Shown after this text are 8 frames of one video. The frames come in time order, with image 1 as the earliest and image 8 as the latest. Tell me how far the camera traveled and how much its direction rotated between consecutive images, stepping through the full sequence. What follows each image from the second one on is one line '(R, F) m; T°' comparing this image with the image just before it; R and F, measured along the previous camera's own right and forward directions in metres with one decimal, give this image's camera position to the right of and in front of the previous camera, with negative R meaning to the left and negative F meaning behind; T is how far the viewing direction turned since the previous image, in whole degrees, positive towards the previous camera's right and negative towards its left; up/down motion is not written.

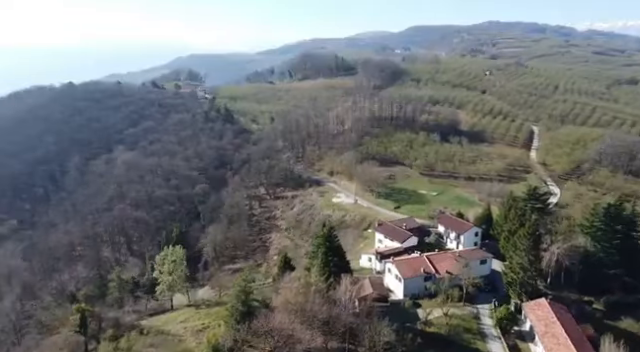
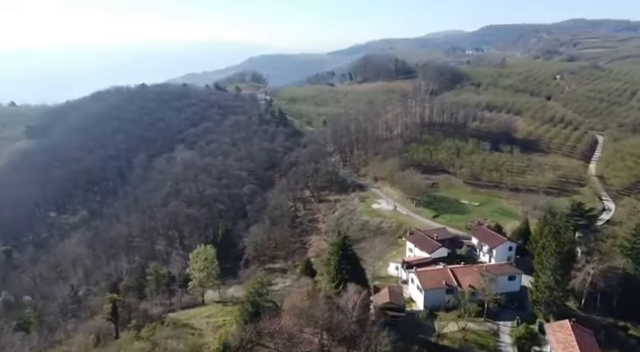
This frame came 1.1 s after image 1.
(+5.1, -1.4) m; -9°
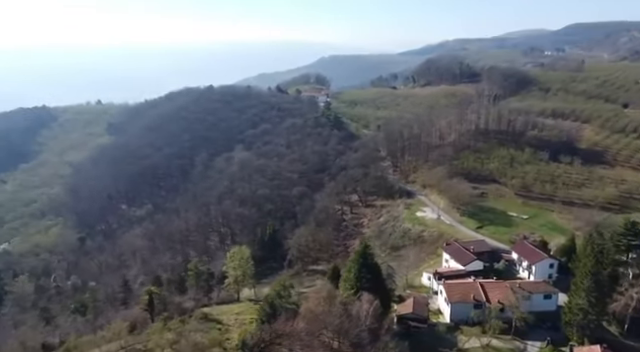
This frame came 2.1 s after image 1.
(+4.9, -0.9) m; -9°
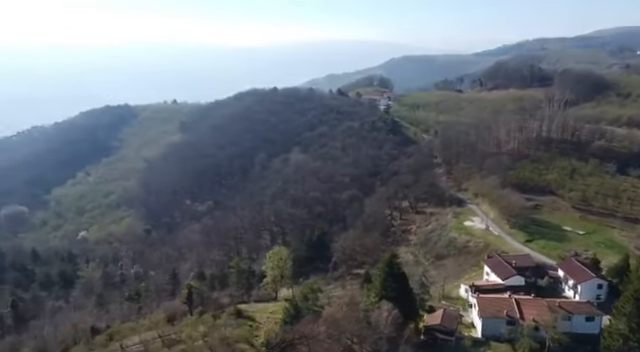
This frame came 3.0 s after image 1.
(+4.6, -0.6) m; -9°
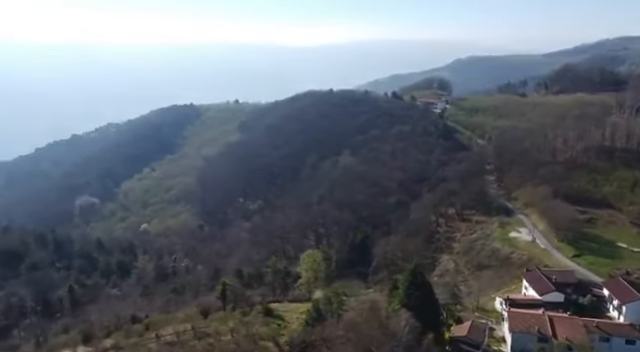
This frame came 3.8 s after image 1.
(+4.1, -0.3) m; -8°
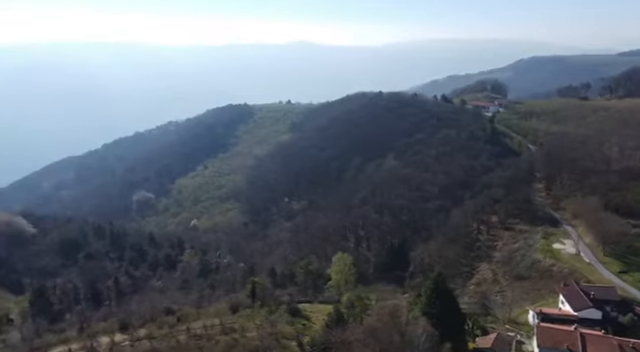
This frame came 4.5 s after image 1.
(+3.5, -0.1) m; -7°
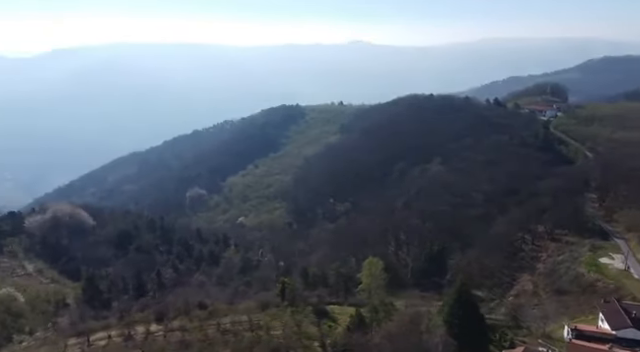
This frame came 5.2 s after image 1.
(+3.4, +0.1) m; -7°
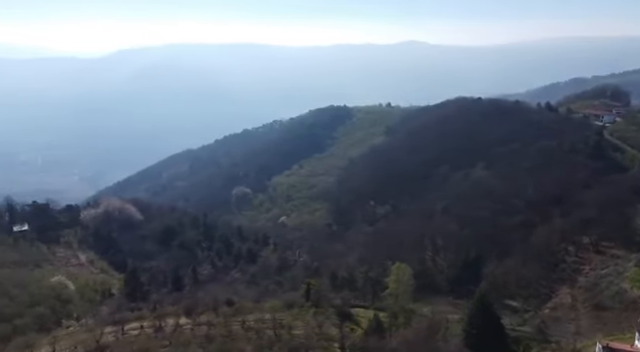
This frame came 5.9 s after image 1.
(+3.3, +0.4) m; -7°
